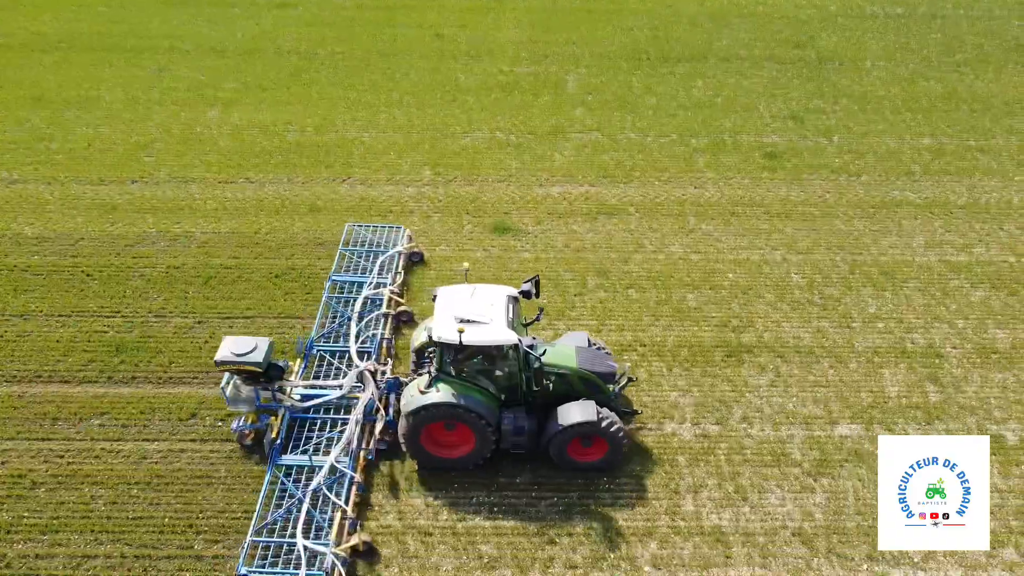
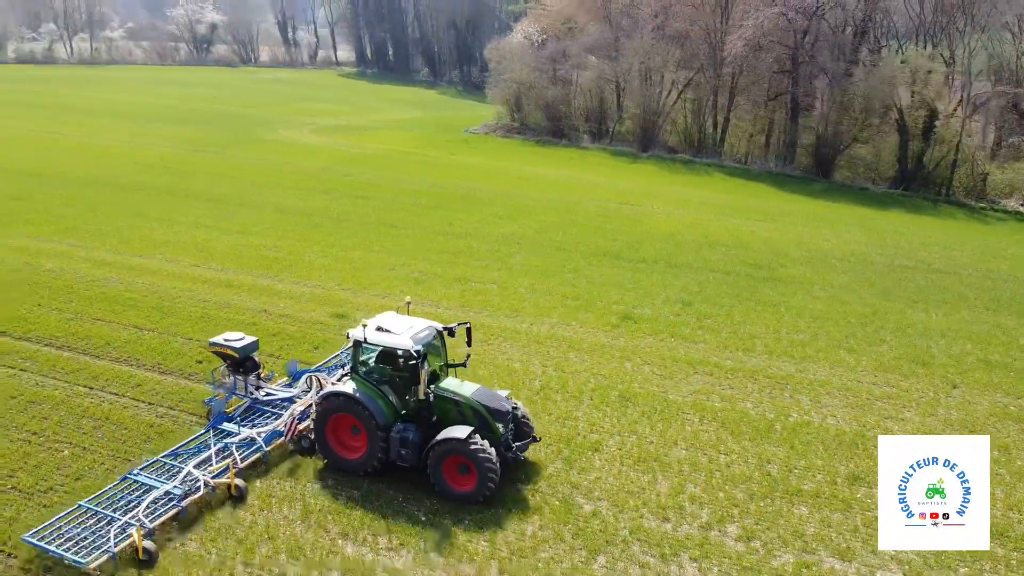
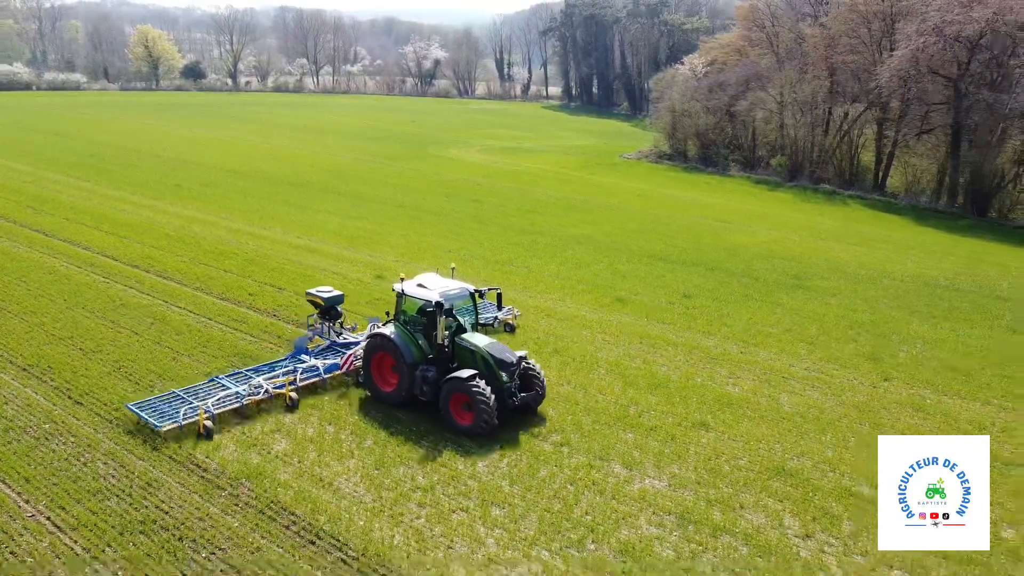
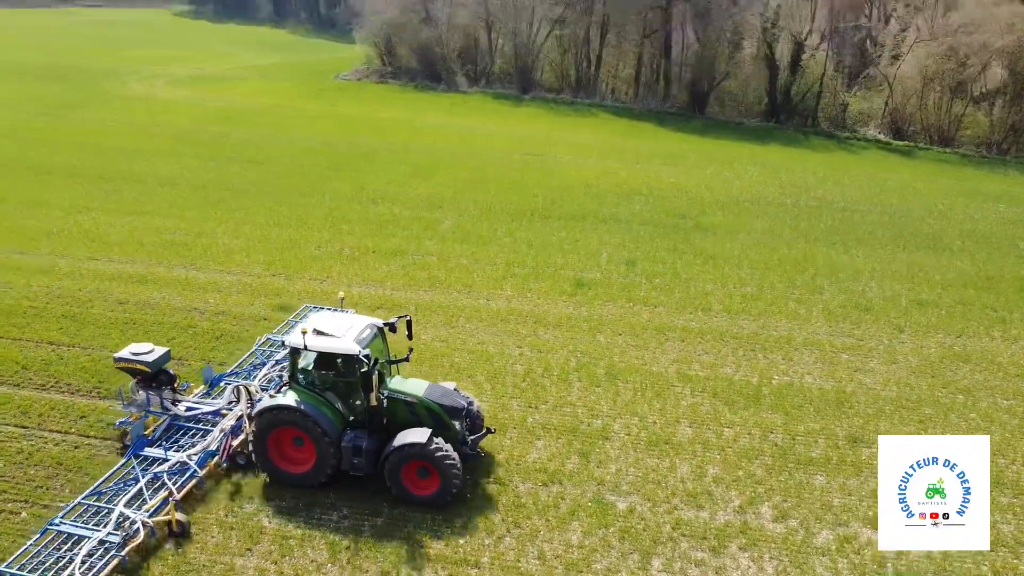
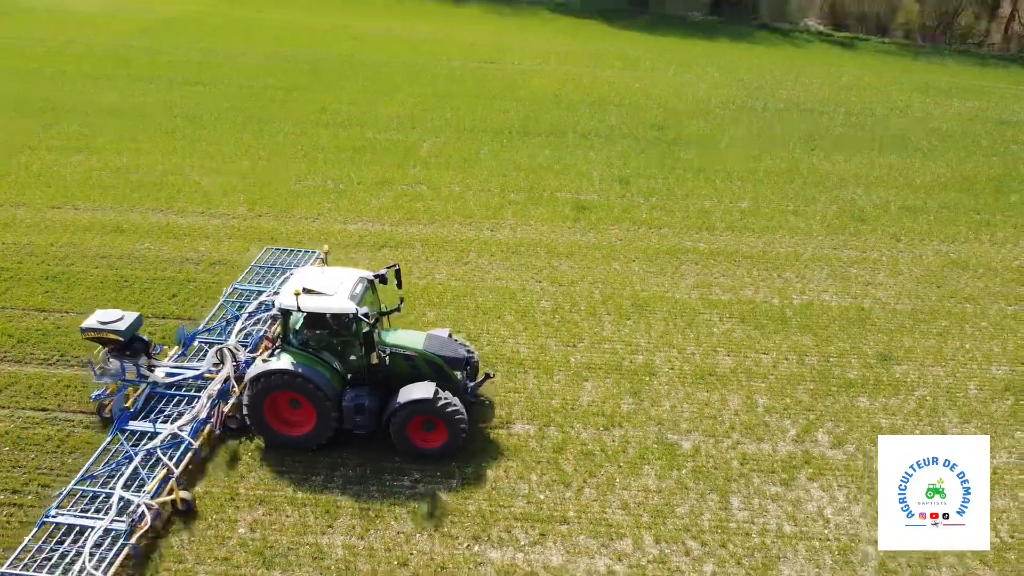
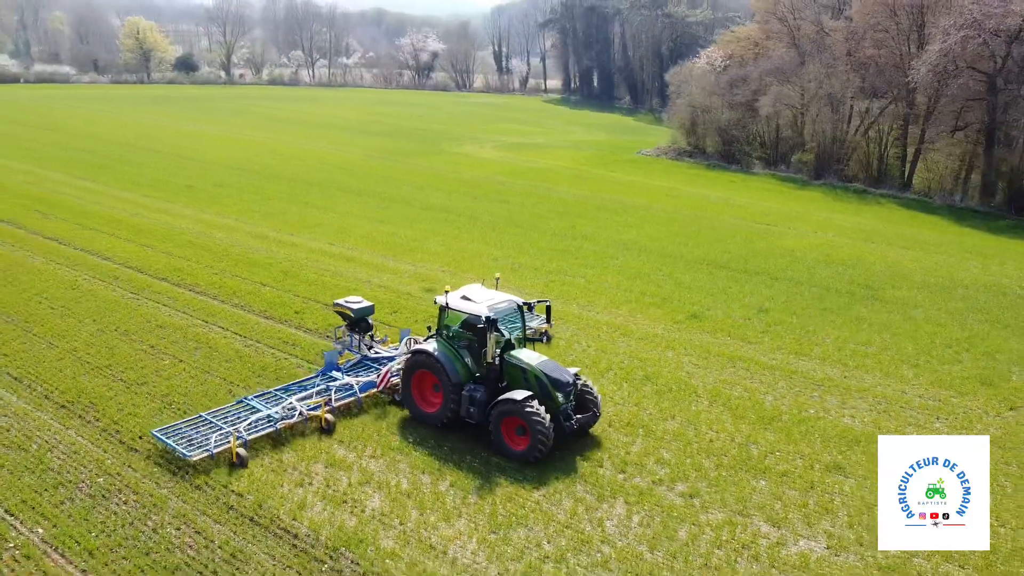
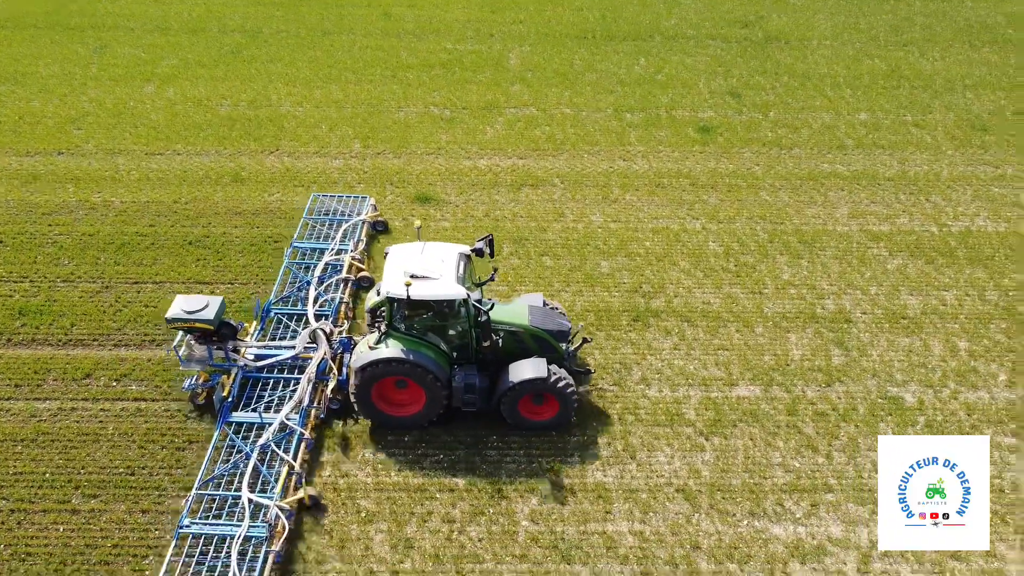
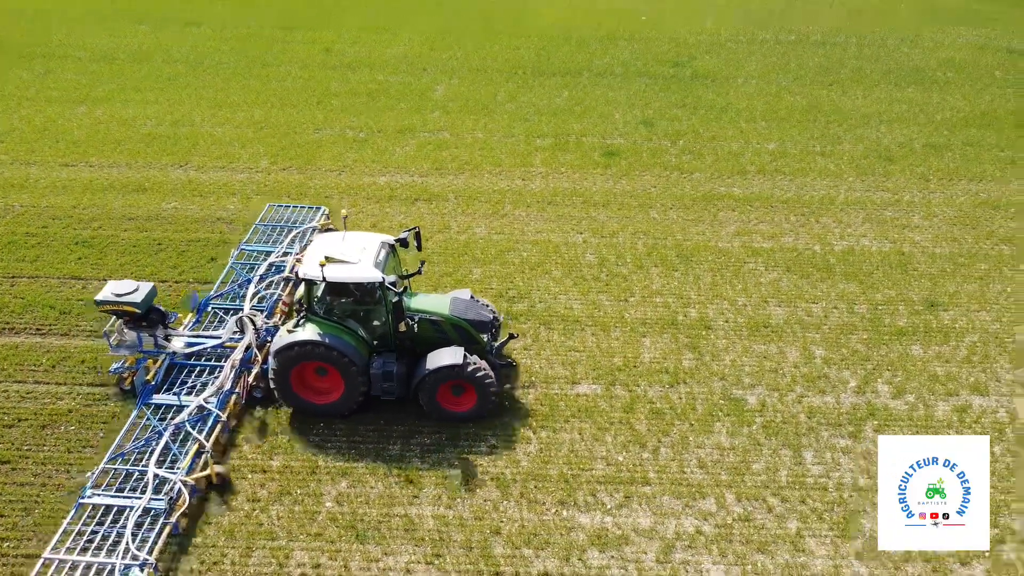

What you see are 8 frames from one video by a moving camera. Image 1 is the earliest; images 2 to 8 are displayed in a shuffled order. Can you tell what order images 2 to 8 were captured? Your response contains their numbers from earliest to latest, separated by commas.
7, 8, 5, 4, 2, 6, 3
